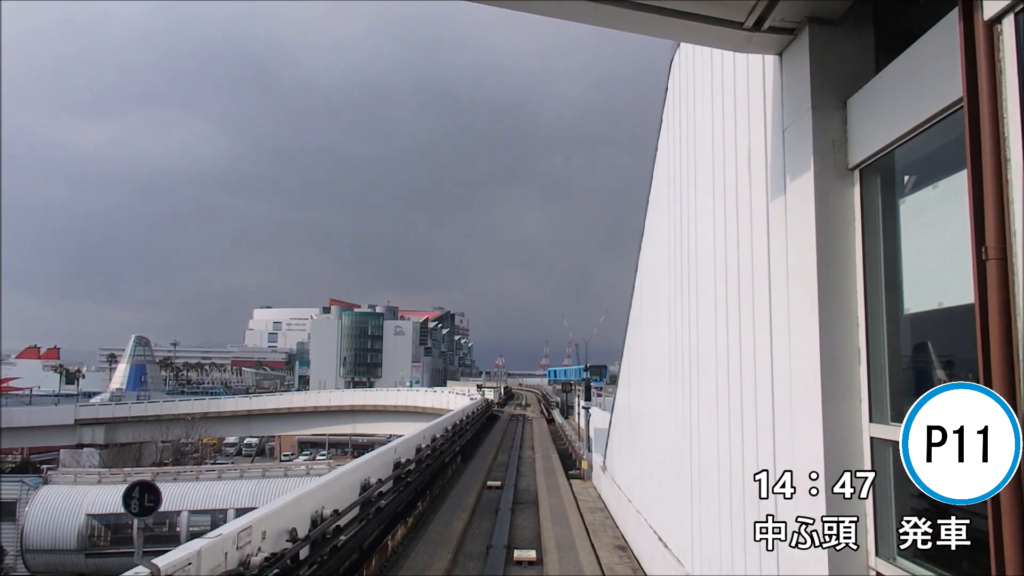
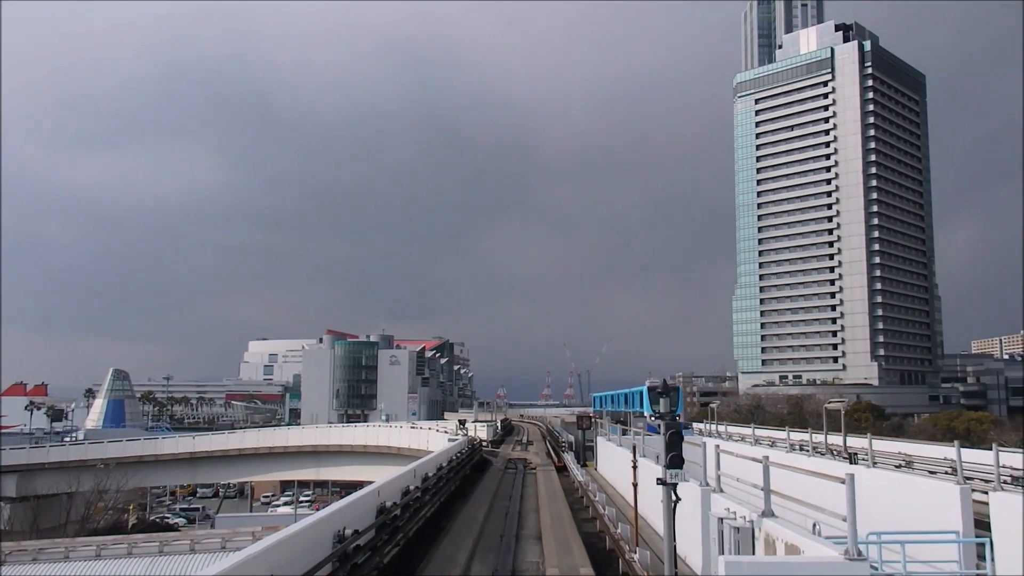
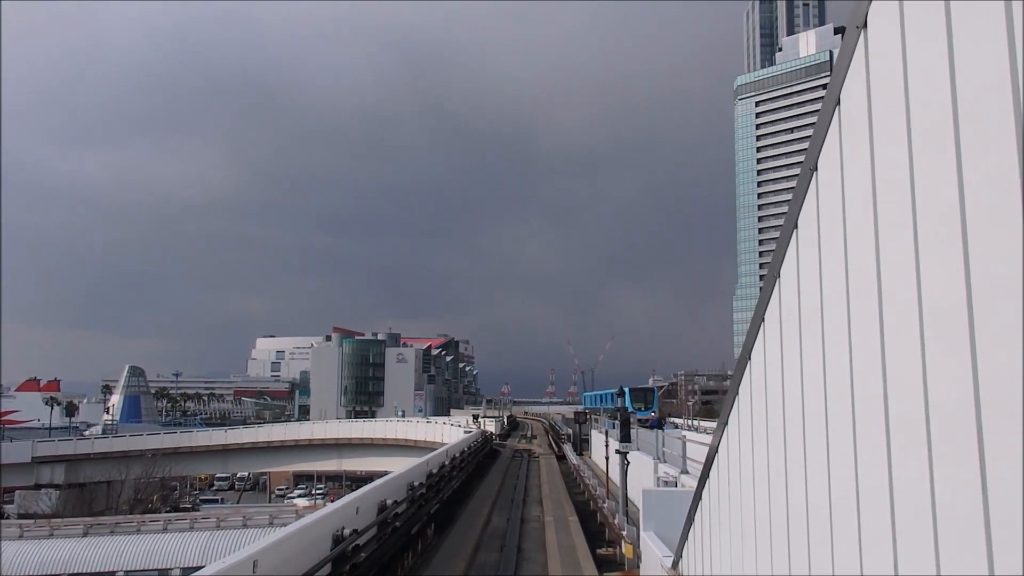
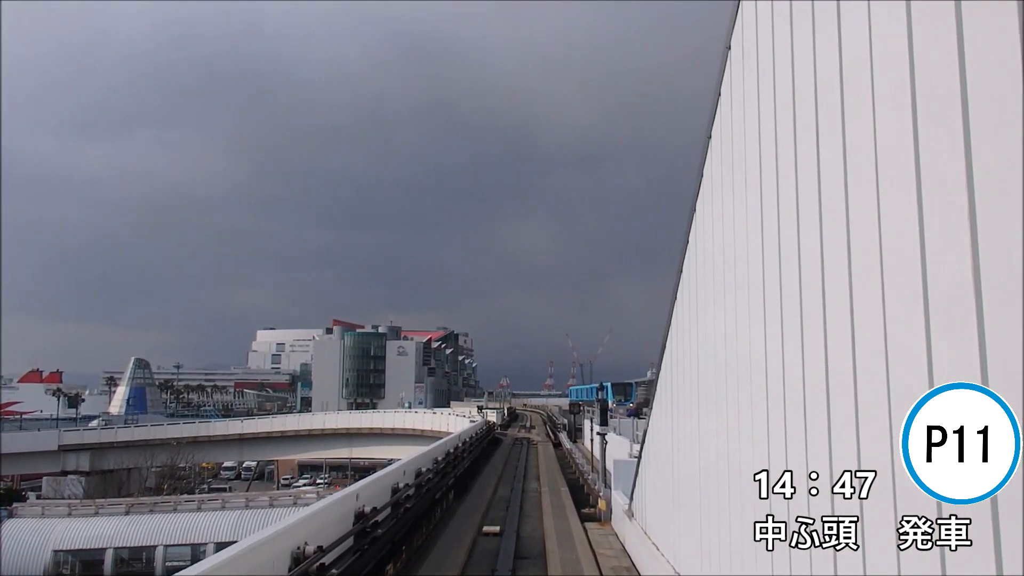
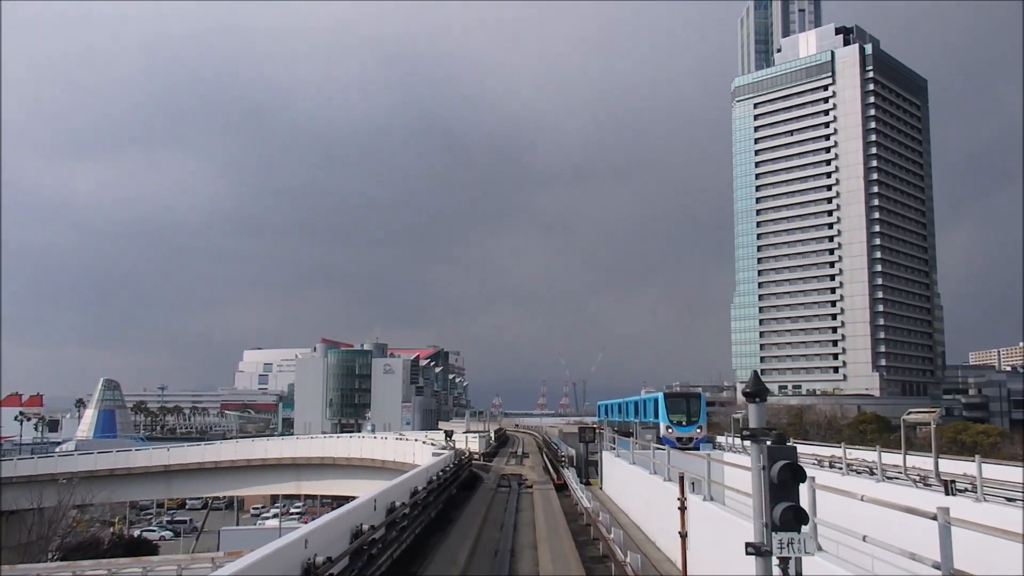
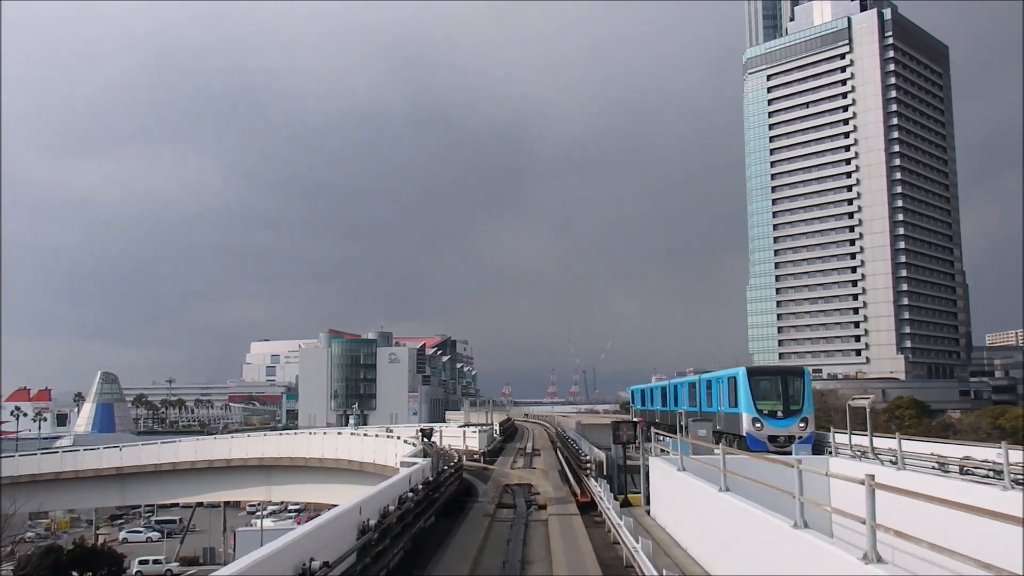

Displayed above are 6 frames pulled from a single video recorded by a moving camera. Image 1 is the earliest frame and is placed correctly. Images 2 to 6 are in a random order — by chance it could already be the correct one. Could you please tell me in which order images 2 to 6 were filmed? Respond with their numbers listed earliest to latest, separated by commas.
4, 3, 2, 5, 6
